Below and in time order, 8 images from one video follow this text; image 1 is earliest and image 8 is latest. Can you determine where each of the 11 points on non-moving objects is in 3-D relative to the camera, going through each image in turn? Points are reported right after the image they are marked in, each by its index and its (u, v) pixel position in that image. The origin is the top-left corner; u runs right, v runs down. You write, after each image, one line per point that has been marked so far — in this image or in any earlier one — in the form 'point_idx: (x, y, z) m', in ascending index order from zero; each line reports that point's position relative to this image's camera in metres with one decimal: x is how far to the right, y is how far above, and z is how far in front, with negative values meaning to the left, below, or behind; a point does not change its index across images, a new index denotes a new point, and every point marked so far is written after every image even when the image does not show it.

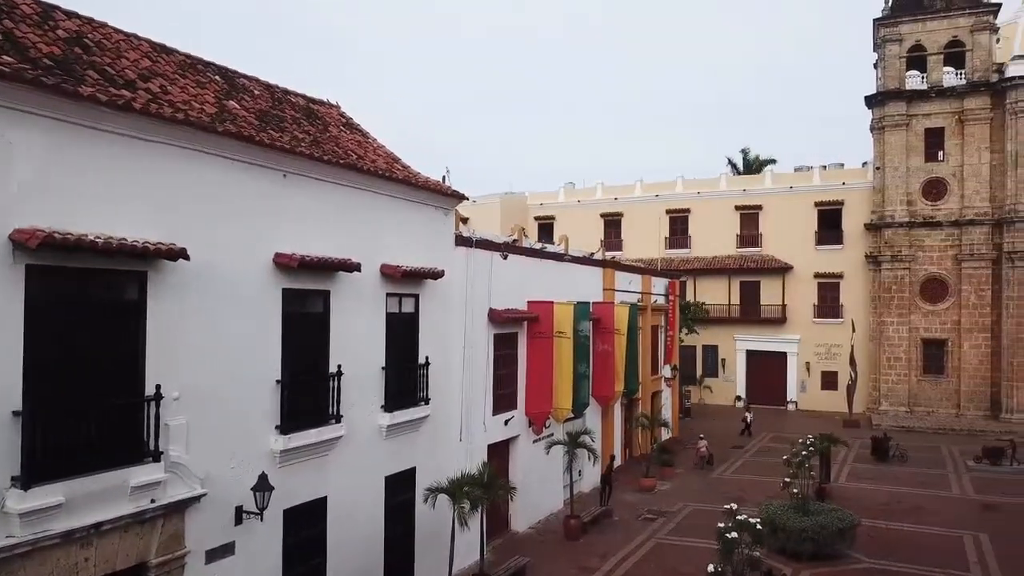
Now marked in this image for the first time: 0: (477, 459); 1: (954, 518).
0: (-0.7, -3.2, +15.2) m
1: (+9.7, -5.0, +17.9) m
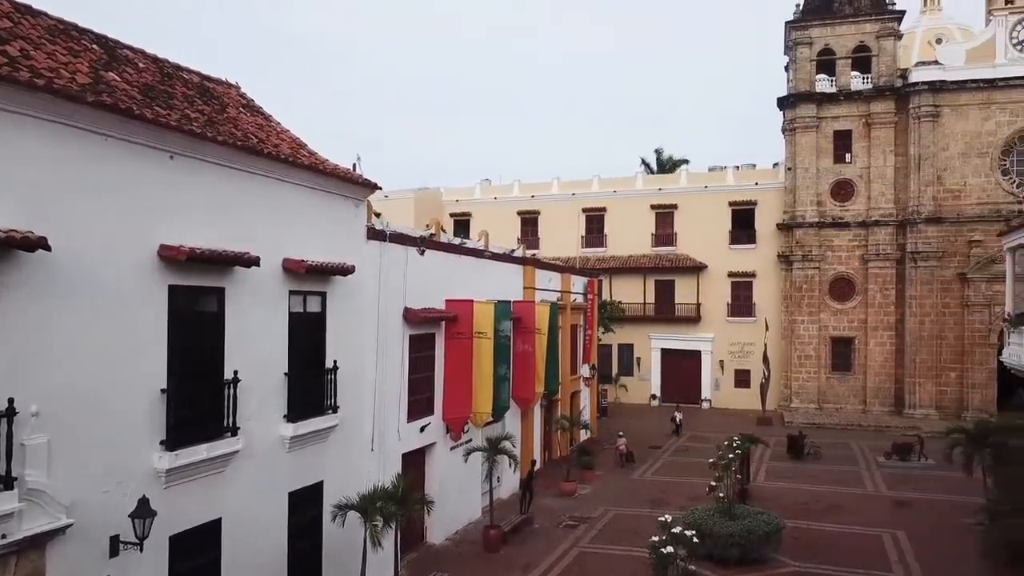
0: (-2.1, -3.2, +14.2) m
1: (+7.9, -5.0, +17.9) m
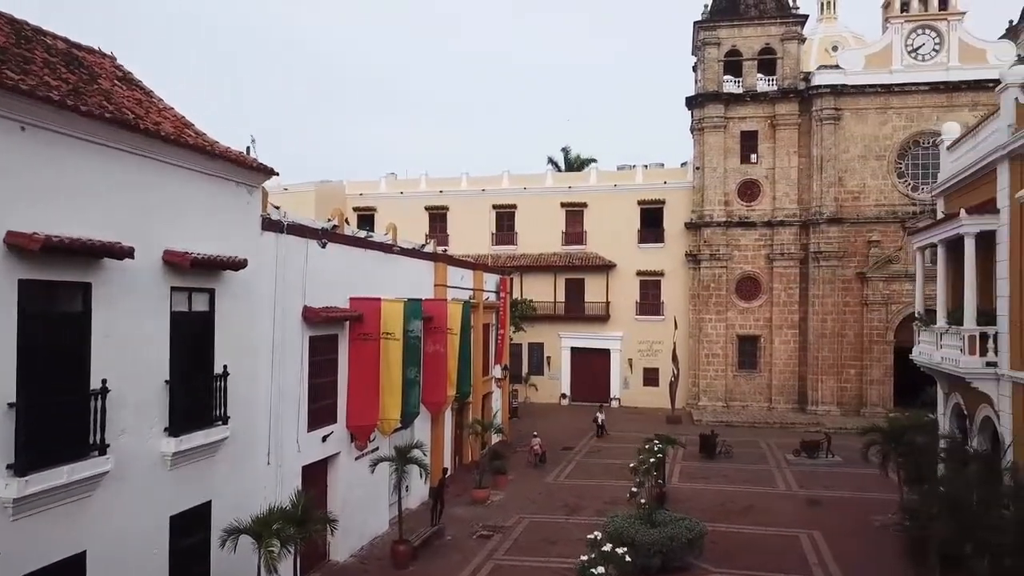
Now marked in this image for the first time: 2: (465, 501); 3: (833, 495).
0: (-3.5, -3.1, +12.9) m
1: (+6.0, -5.0, +17.8) m
2: (-1.1, -5.0, +19.2) m
3: (+7.7, -4.9, +19.4) m
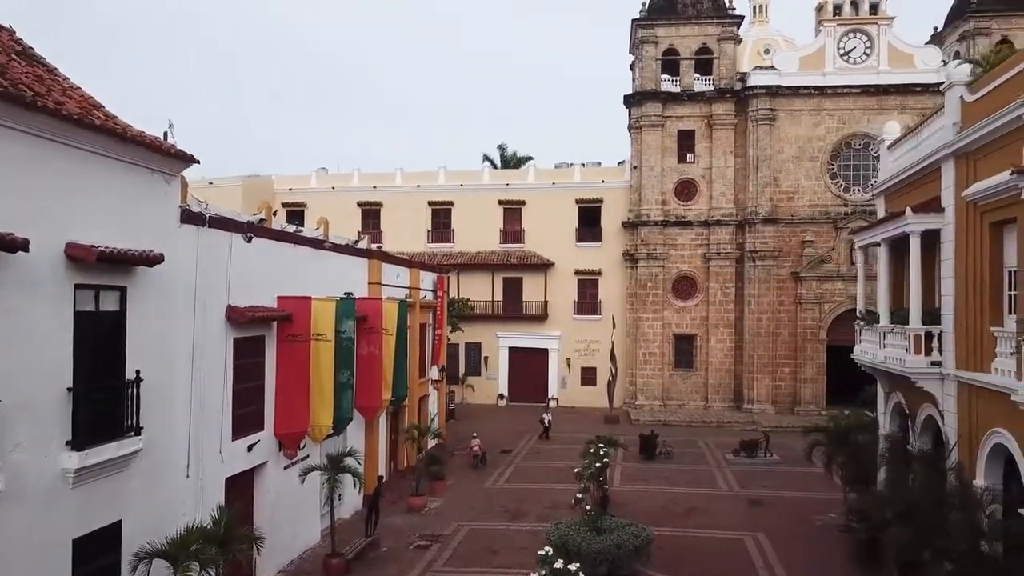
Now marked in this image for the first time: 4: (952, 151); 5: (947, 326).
0: (-4.4, -3.1, +11.9) m
1: (+4.7, -4.9, +17.5) m
2: (-2.5, -5.0, +18.4) m
3: (+6.2, -4.9, +19.3) m
4: (+6.9, +2.1, +12.7) m
5: (+6.9, -0.6, +12.9) m
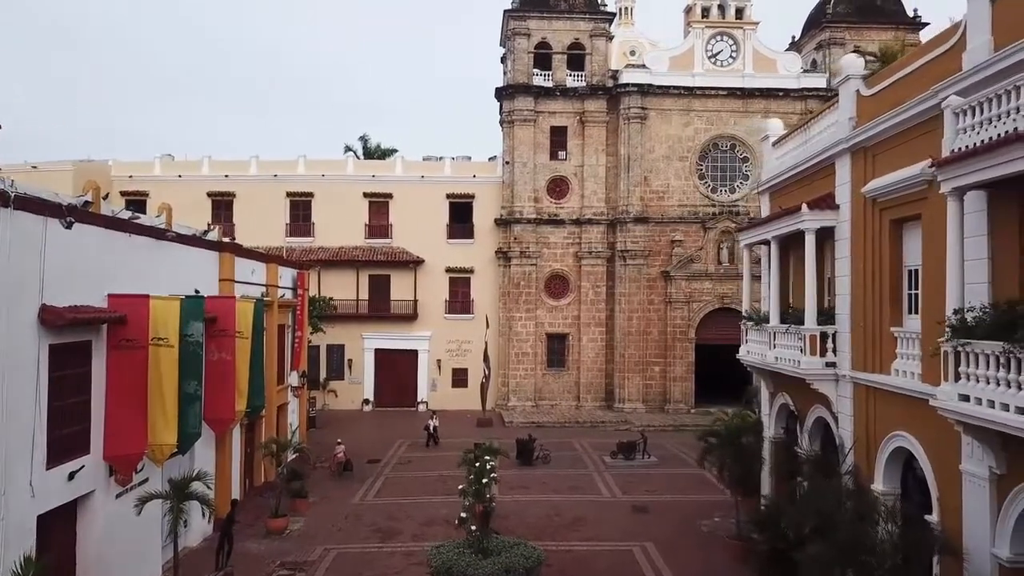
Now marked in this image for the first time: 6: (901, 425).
0: (-5.9, -3.0, +9.7) m
1: (+2.1, -4.9, +16.8) m
2: (-5.1, -4.9, +16.4) m
3: (+3.3, -4.9, +18.8) m
4: (+5.1, +2.2, +12.4) m
5: (+5.1, -0.6, +12.6) m
6: (+5.2, -1.8, +10.9) m
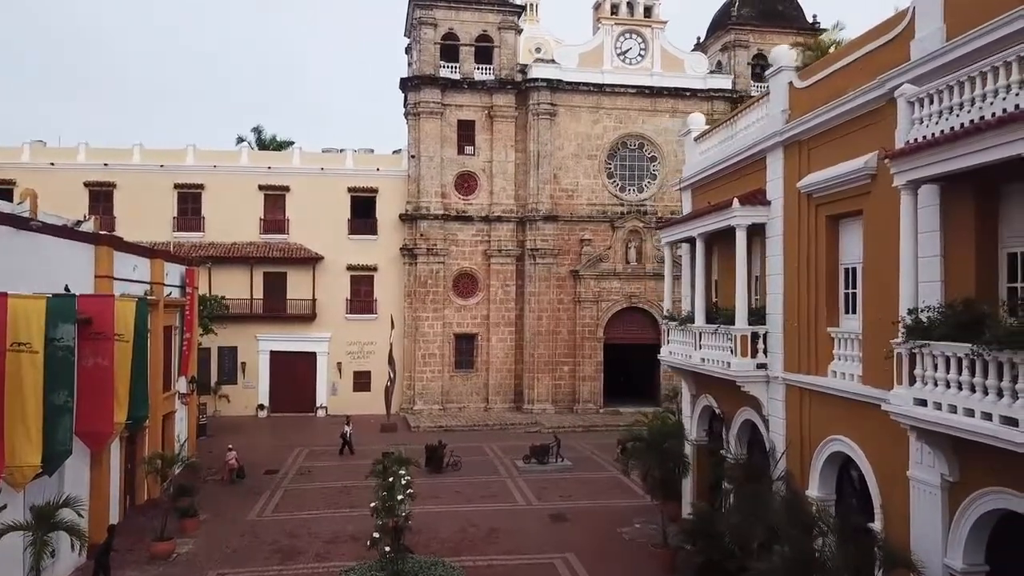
0: (-6.6, -3.0, +7.9) m
1: (+0.4, -4.9, +15.9) m
2: (-6.7, -4.9, +14.7) m
3: (+1.4, -4.8, +18.1) m
4: (+4.0, +2.2, +12.0) m
5: (+3.9, -0.6, +12.2) m
6: (+4.2, -1.8, +10.5) m
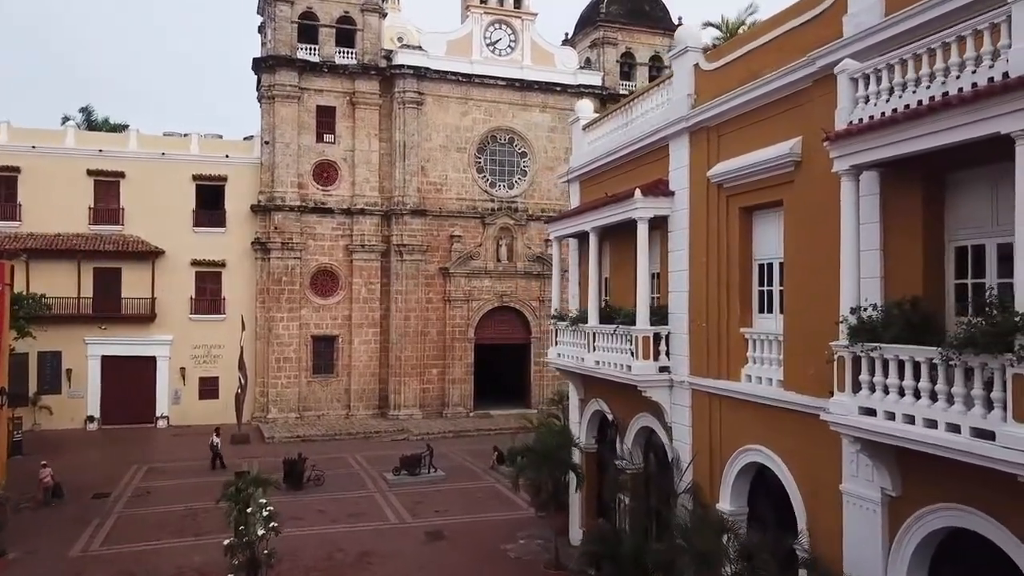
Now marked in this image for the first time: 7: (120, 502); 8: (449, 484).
0: (-7.3, -2.9, +5.3) m
1: (-1.8, -4.8, +14.4) m
2: (-8.6, -4.8, +11.9) m
3: (-1.2, -4.8, +16.7) m
4: (+2.4, +2.2, +11.1) m
5: (+2.3, -0.5, +11.3) m
6: (+2.9, -1.8, +9.7) m
7: (-9.3, -5.0, +19.2) m
8: (-1.5, -4.8, +19.9) m
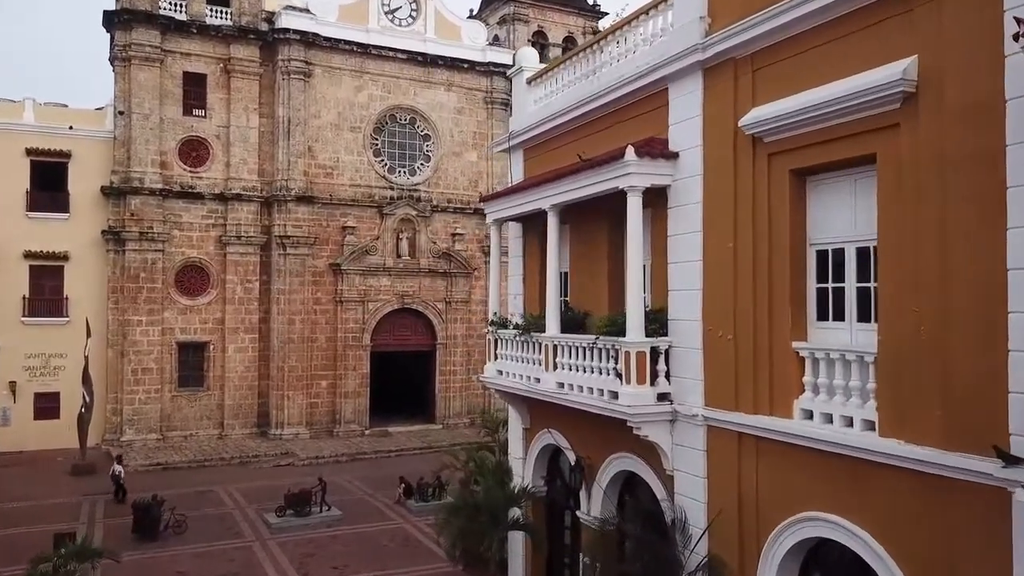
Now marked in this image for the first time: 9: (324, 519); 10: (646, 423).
0: (-7.0, -2.9, +0.8) m
1: (-2.8, -4.8, +10.7) m
2: (-9.2, -4.7, +7.3) m
3: (-2.5, -4.8, +13.0) m
4: (+1.9, +2.2, +8.0) m
5: (+1.7, -0.5, +8.2) m
6: (+2.5, -1.7, +6.6) m
7: (-10.8, -5.0, +14.4) m
8: (-3.3, -4.7, +16.2) m
9: (-3.8, -4.7, +16.5) m
10: (+1.4, -1.4, +8.2) m
